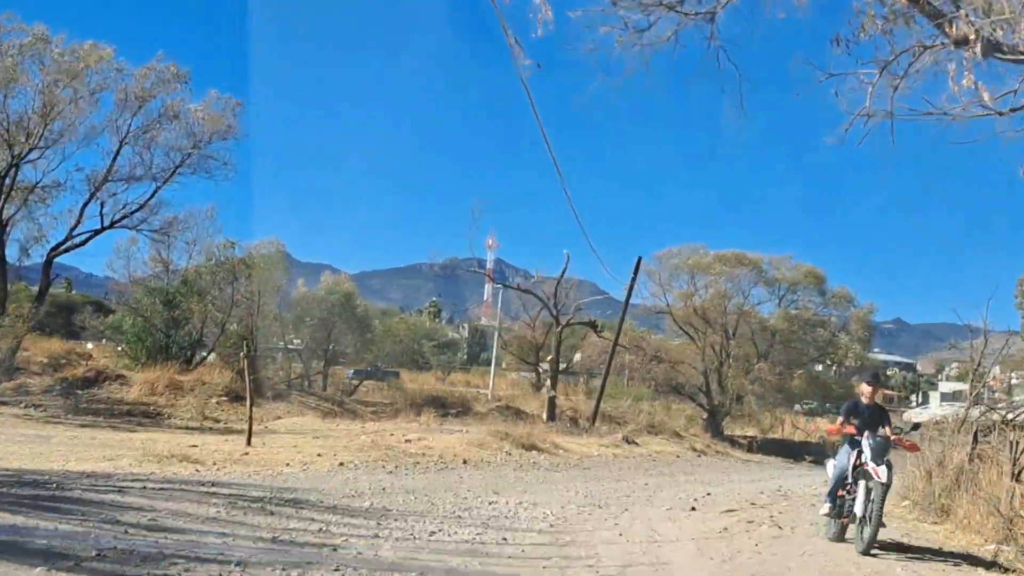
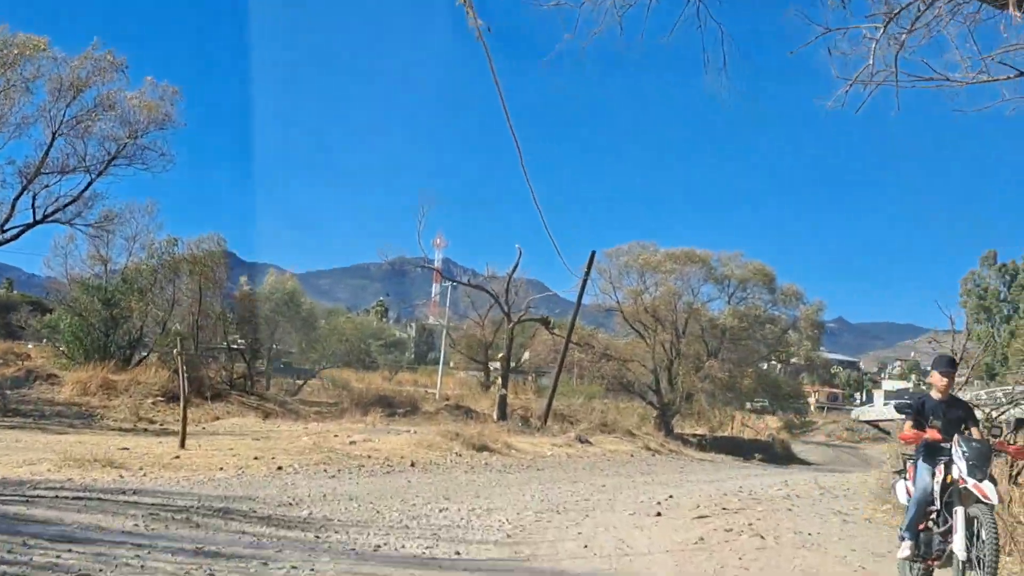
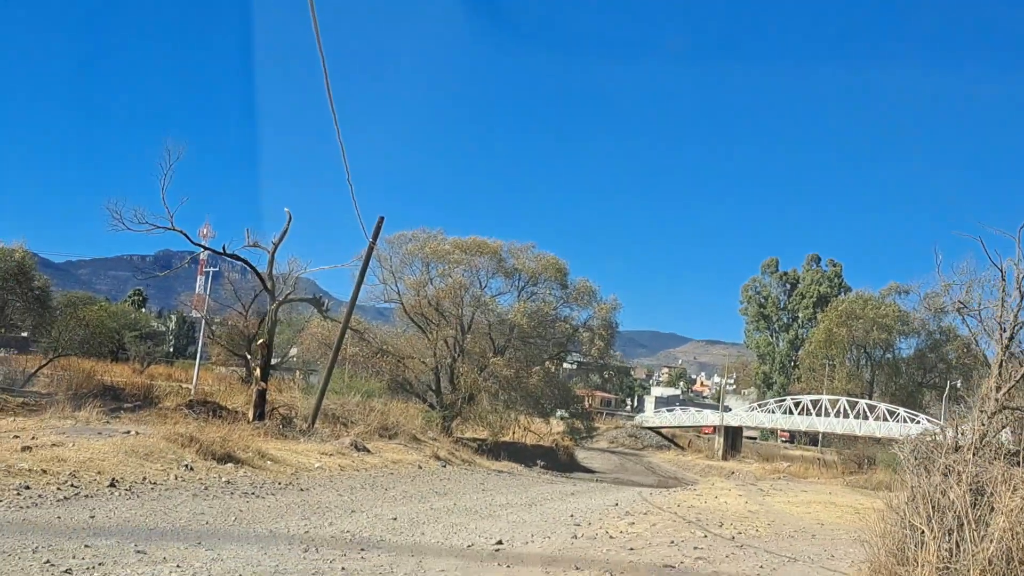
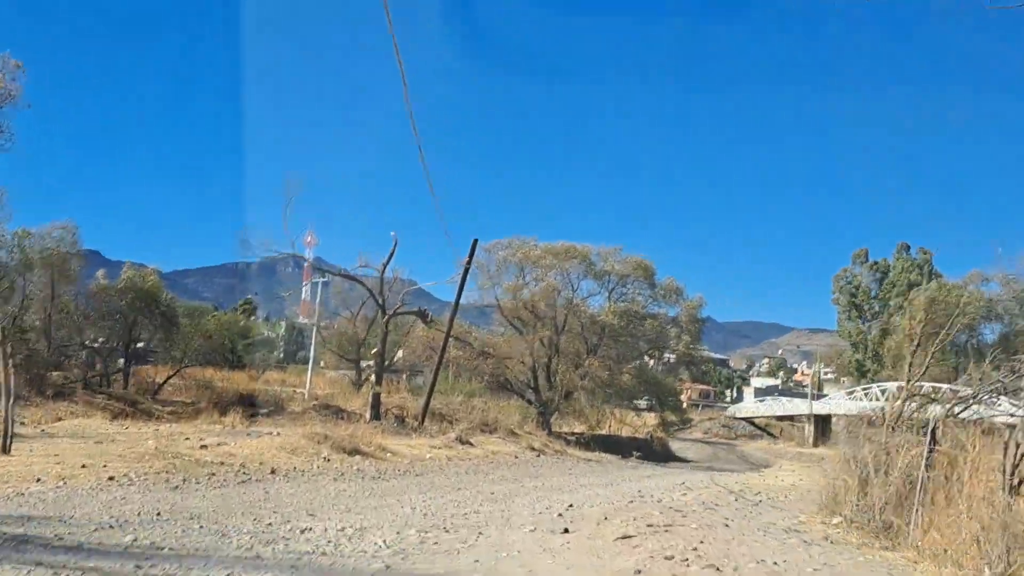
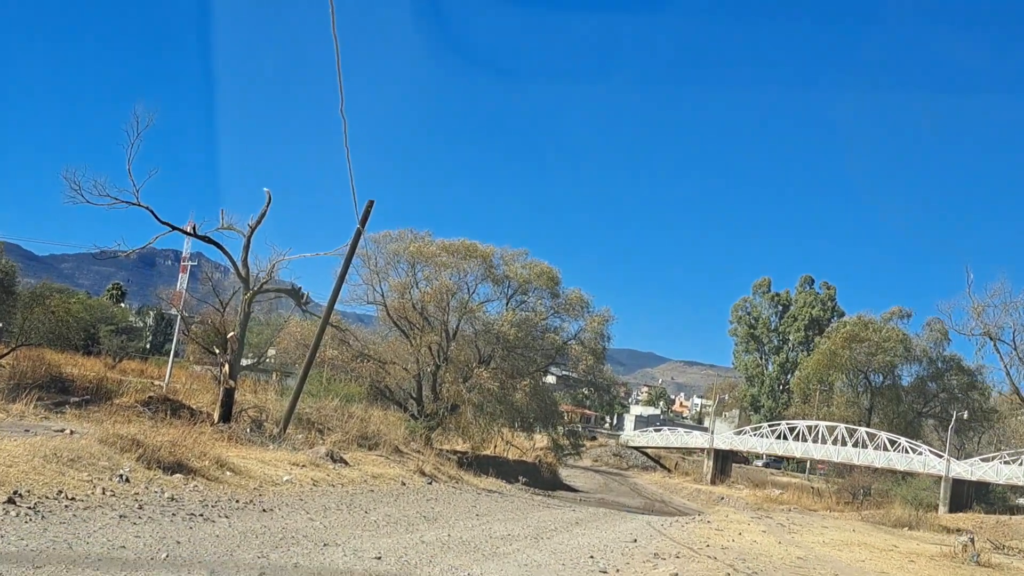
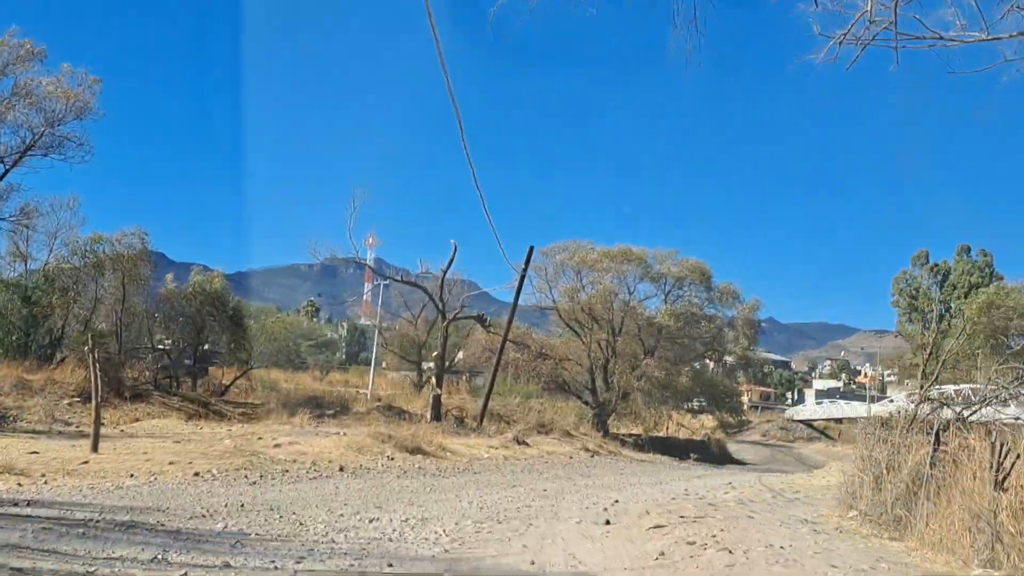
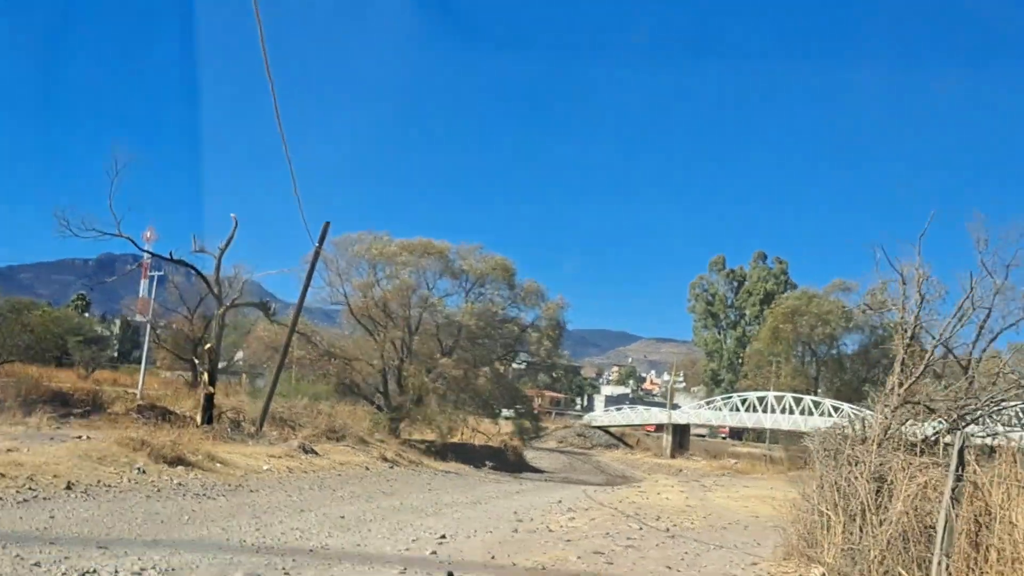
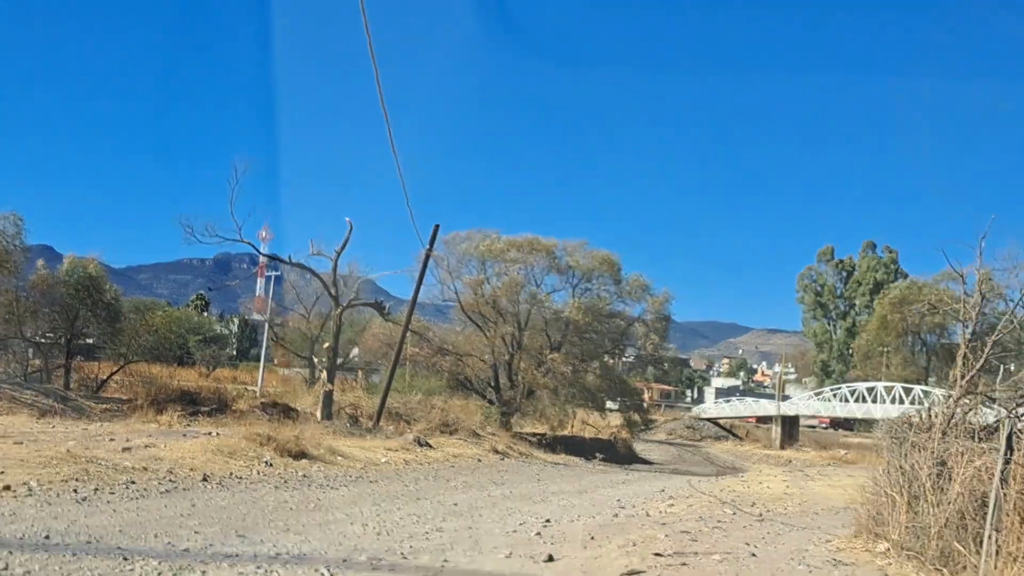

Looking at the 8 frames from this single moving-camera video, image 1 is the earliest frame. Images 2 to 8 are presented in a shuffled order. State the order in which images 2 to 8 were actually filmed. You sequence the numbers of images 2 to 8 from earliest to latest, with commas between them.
2, 6, 4, 8, 7, 3, 5
